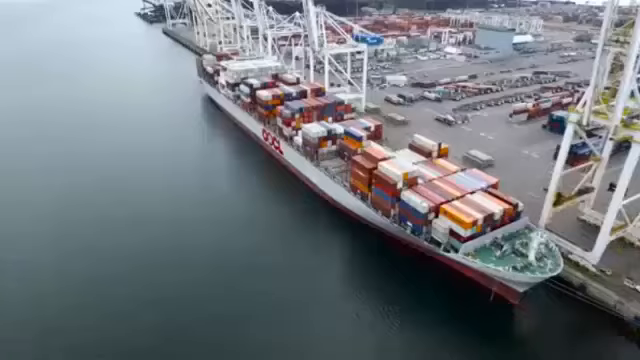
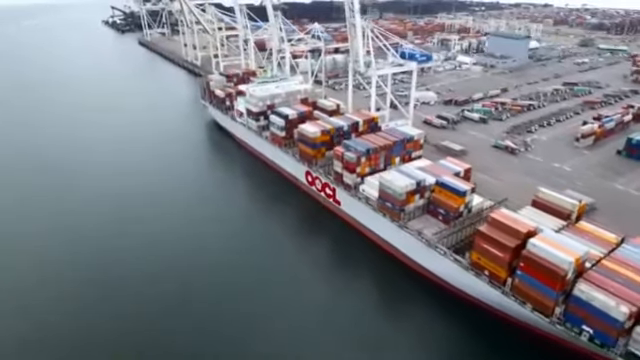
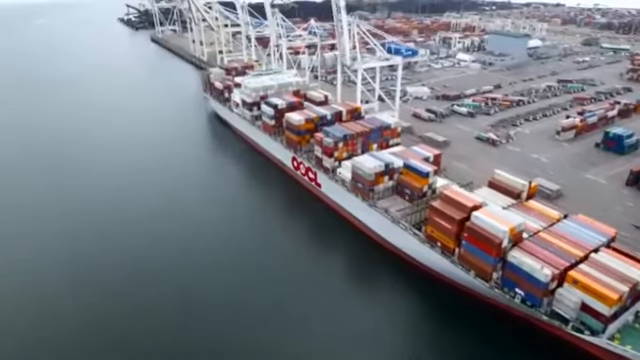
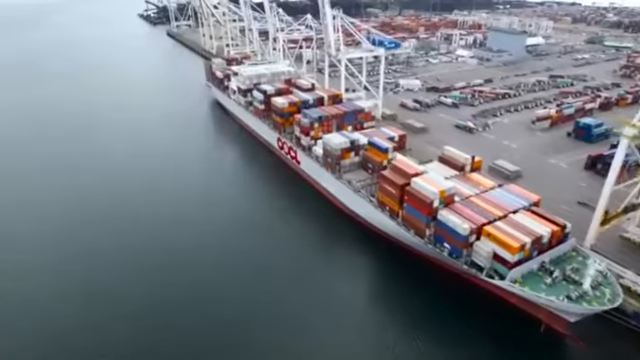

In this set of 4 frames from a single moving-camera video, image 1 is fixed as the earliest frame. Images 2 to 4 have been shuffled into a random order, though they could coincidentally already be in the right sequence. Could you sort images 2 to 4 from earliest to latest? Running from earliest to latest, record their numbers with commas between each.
4, 3, 2
